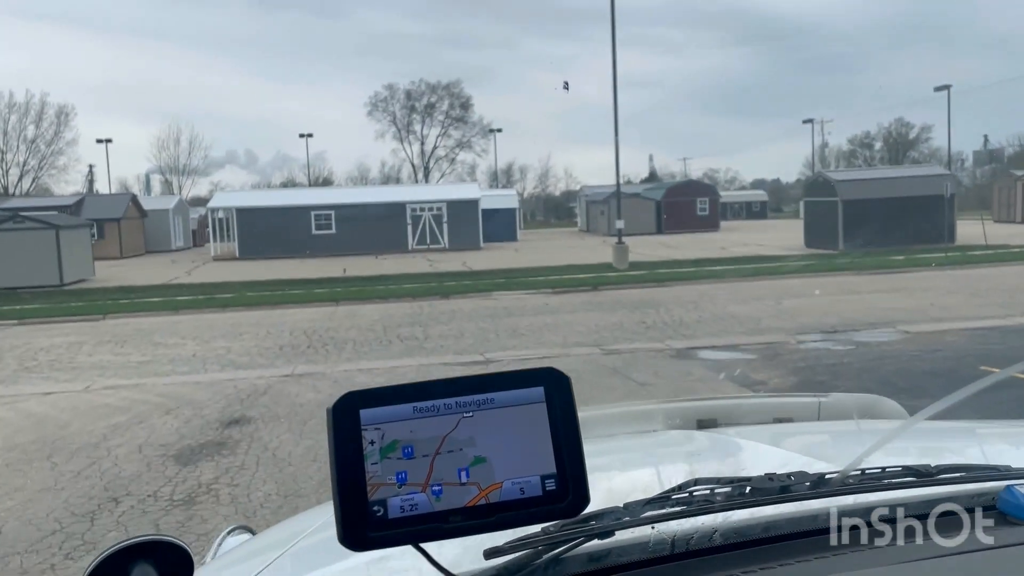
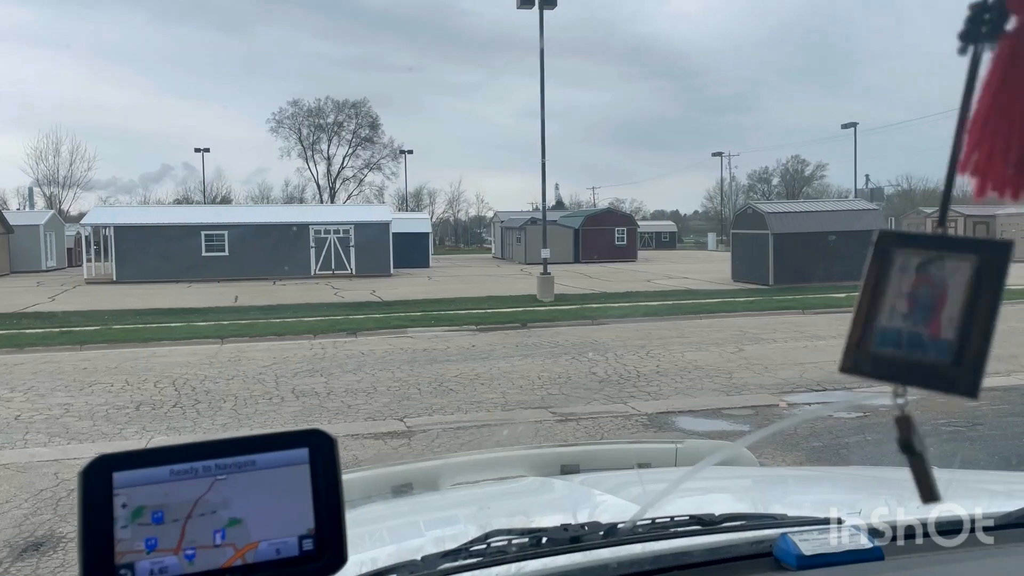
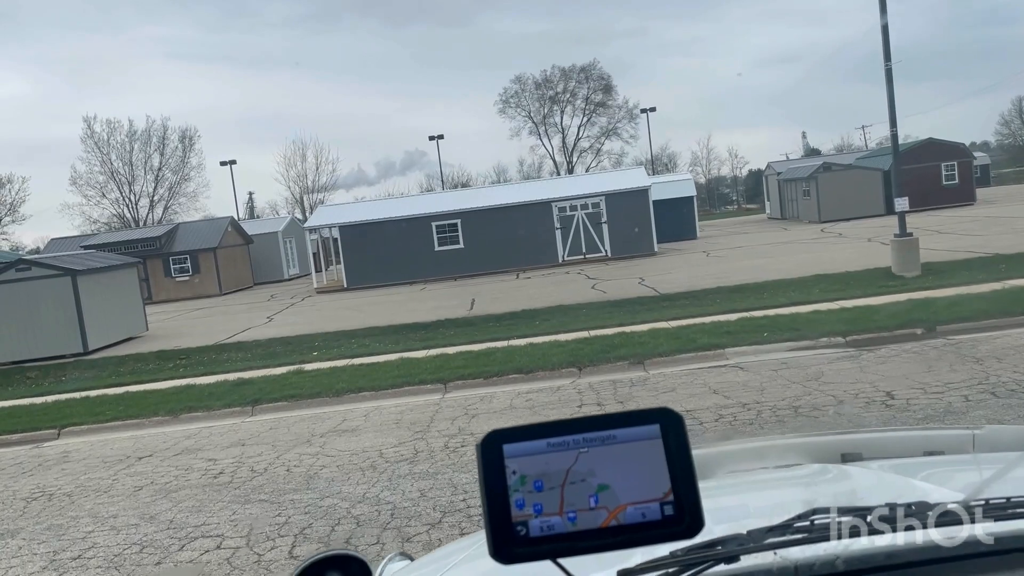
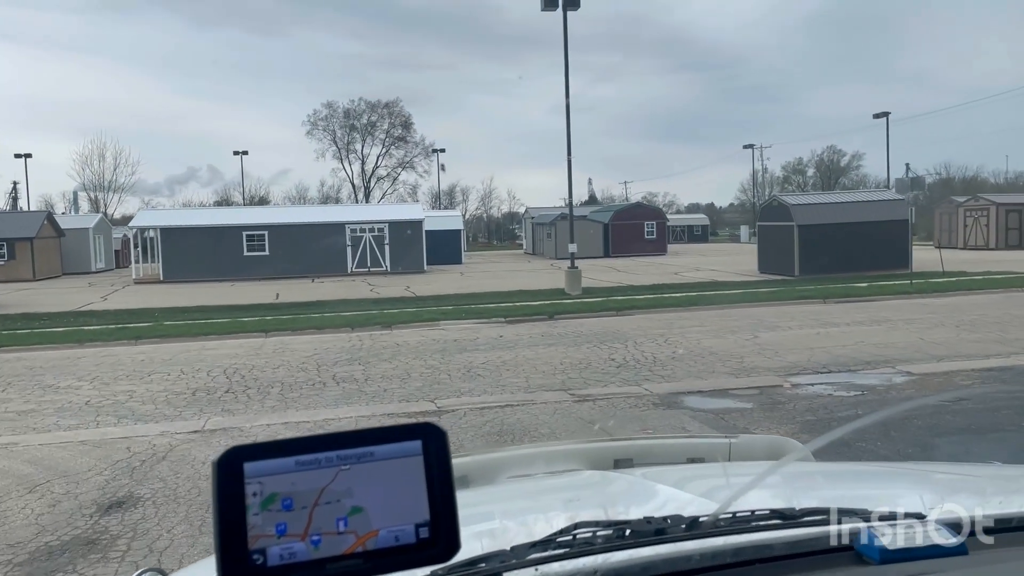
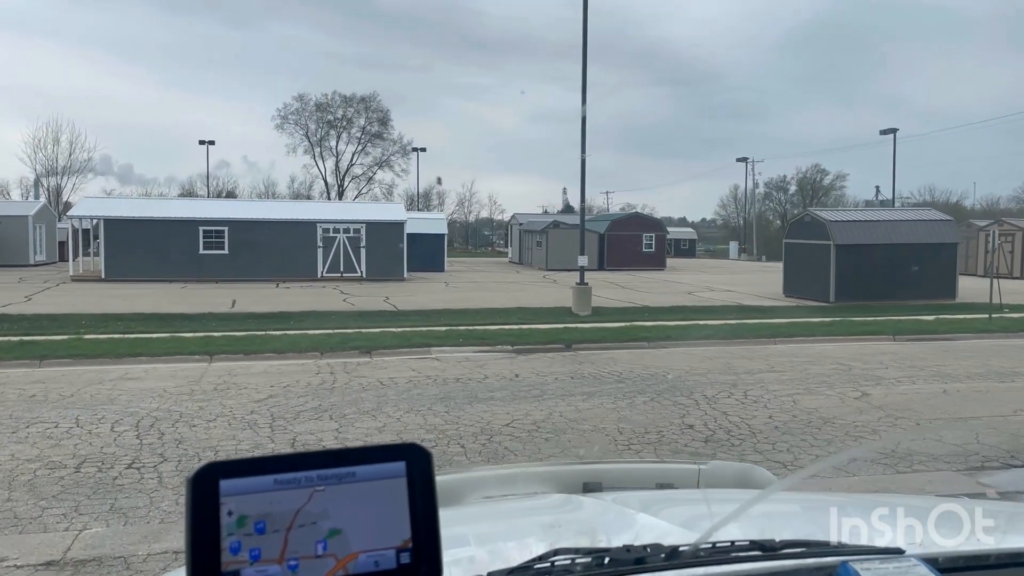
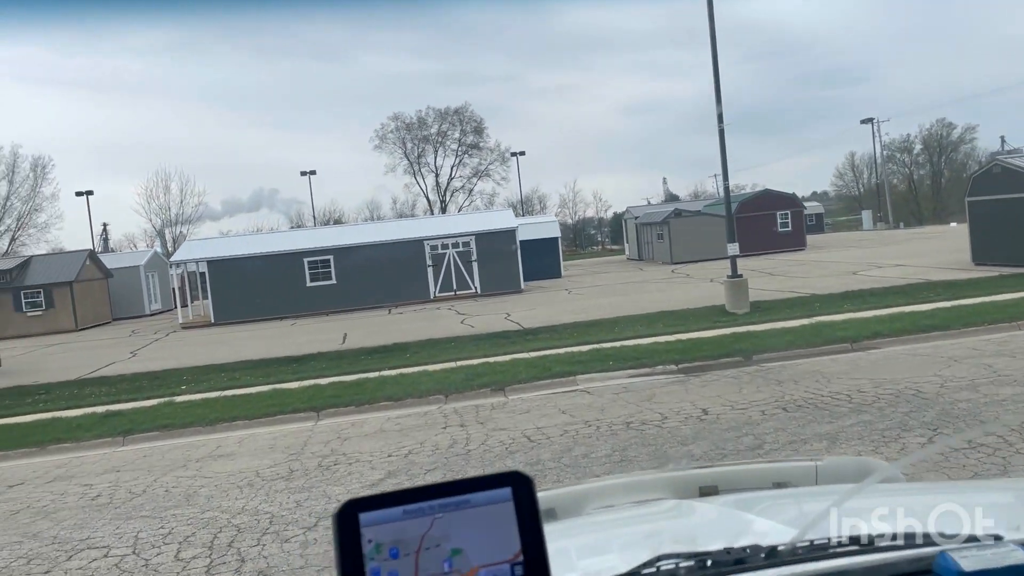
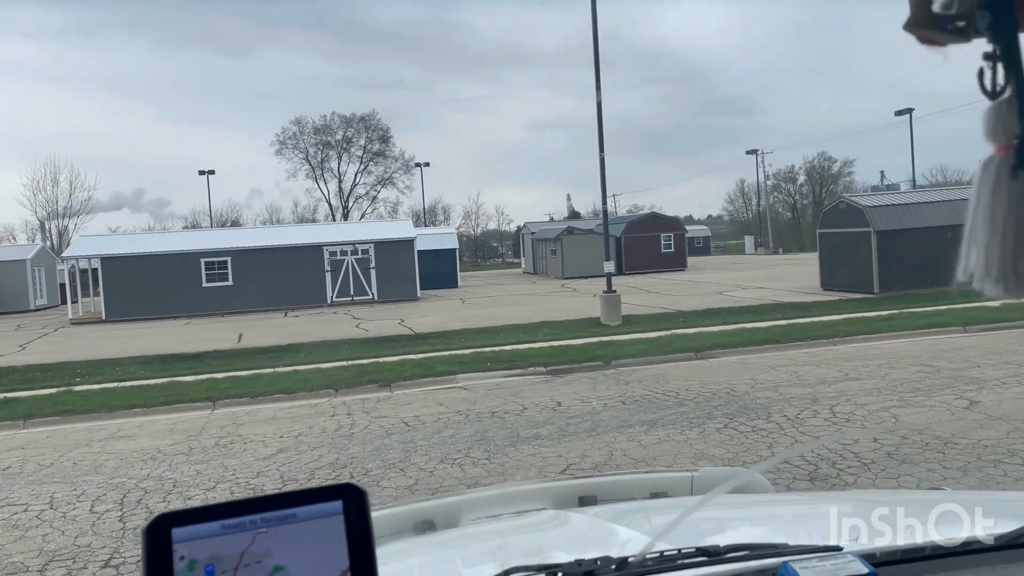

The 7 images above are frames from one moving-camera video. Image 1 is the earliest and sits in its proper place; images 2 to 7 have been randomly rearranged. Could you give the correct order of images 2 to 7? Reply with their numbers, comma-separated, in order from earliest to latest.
4, 2, 5, 7, 6, 3
